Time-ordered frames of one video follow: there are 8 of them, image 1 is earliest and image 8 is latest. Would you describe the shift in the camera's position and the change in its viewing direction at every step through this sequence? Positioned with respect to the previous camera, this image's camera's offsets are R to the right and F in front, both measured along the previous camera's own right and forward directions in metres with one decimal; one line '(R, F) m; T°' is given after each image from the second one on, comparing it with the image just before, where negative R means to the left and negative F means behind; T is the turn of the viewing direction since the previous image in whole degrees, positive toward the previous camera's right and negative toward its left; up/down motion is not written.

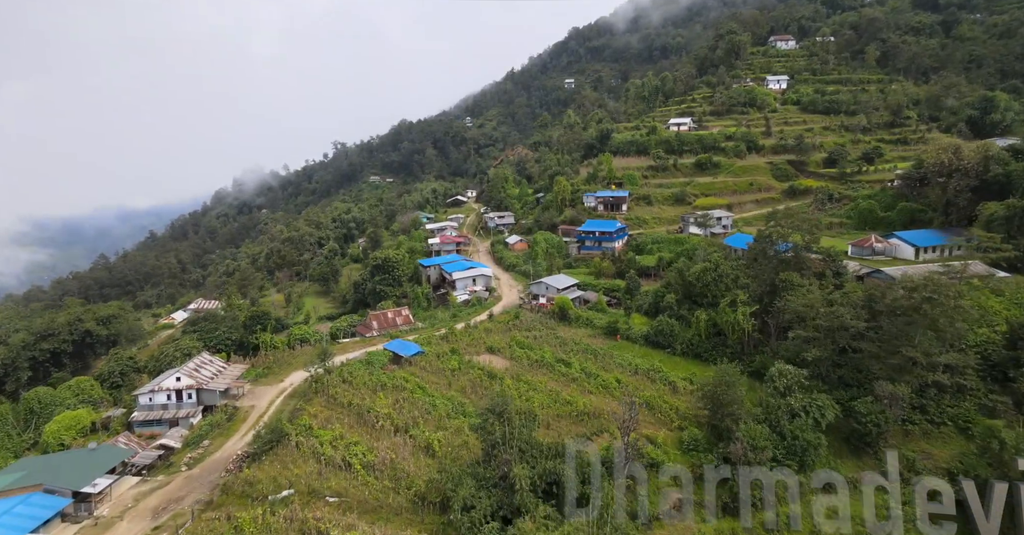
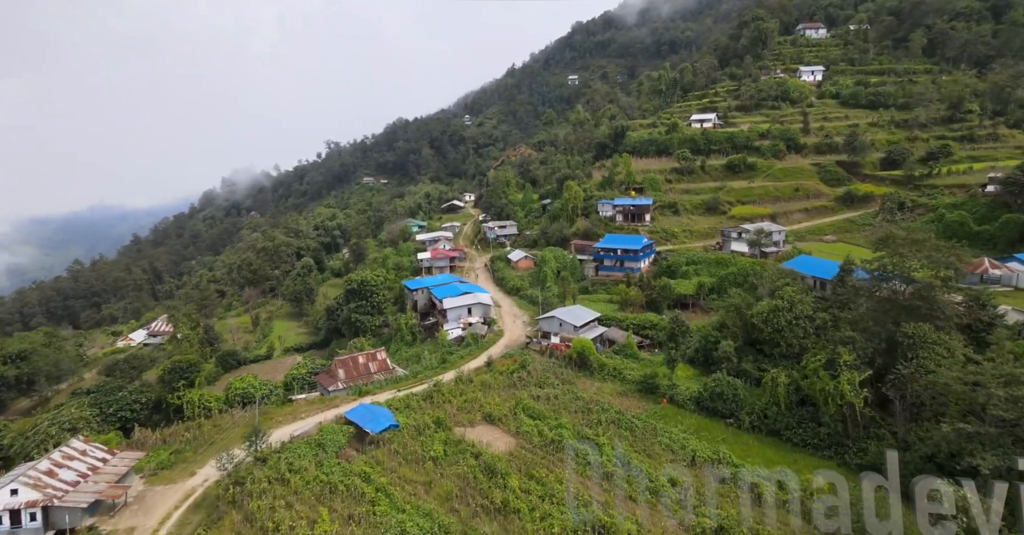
(-0.2, +6.7) m; 0°
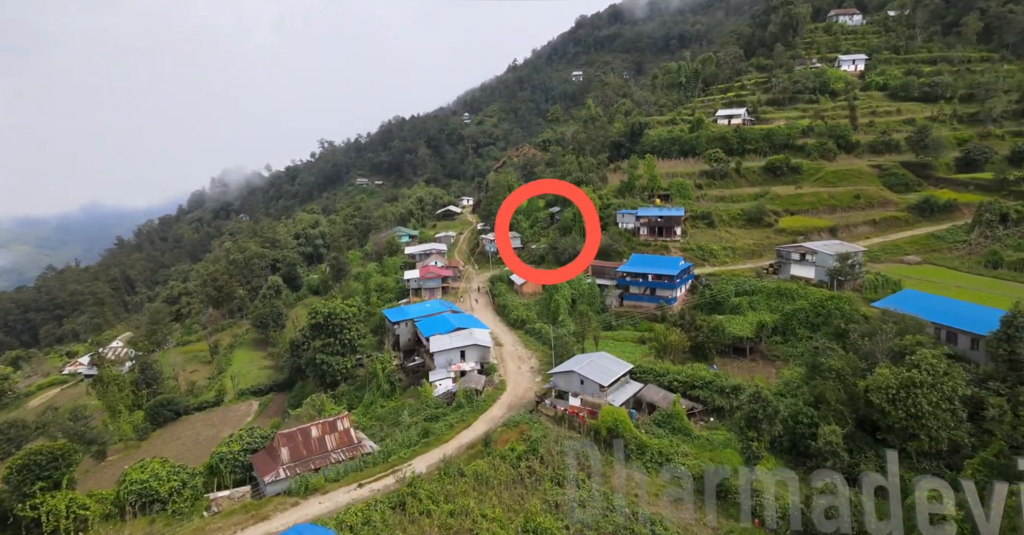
(-0.1, +6.3) m; 0°
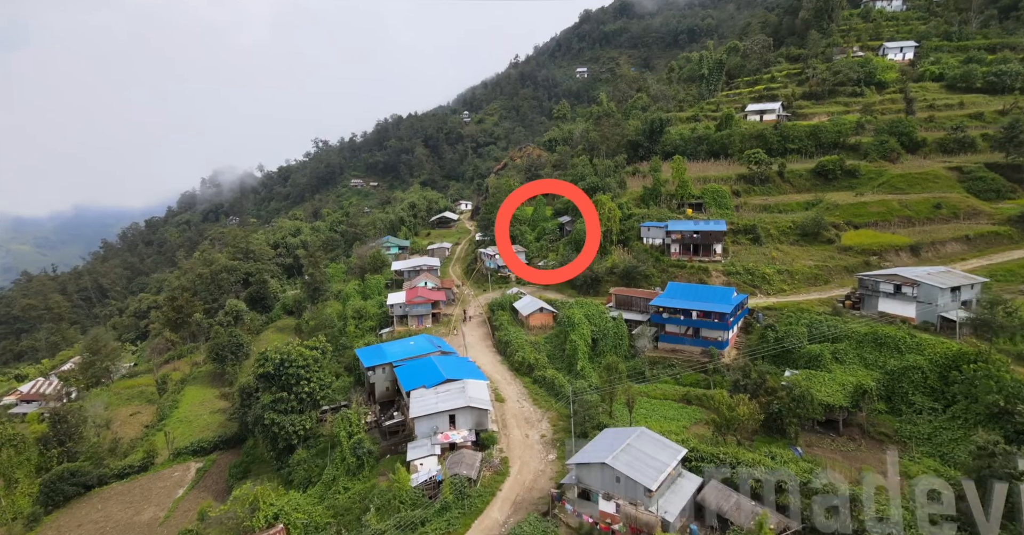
(-0.1, +5.7) m; 0°
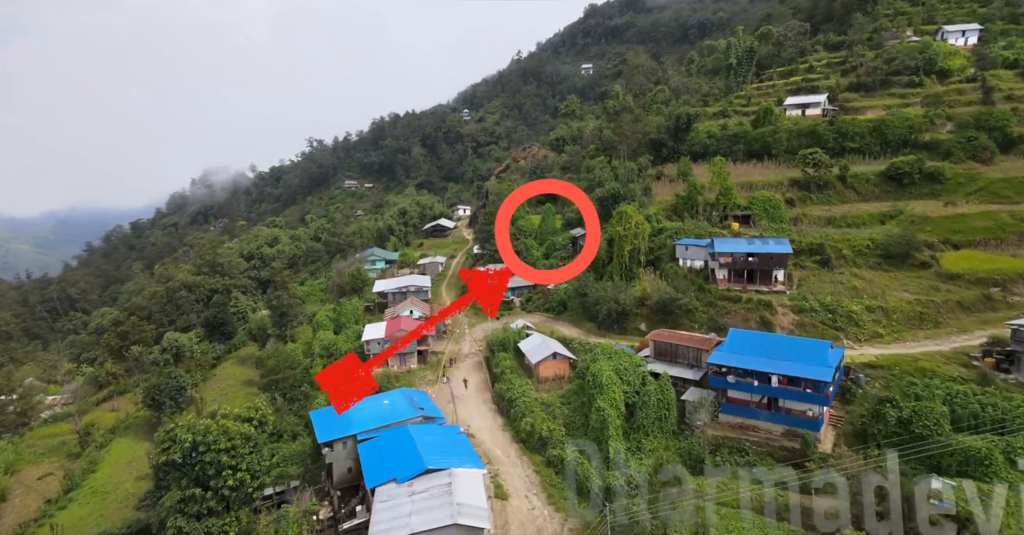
(-0.1, +5.7) m; 0°
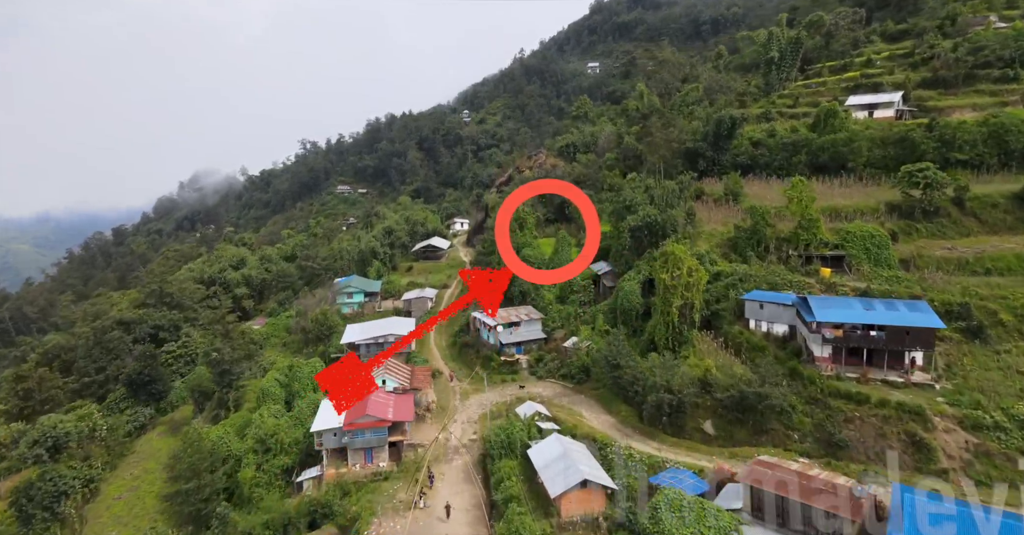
(-0.1, +6.7) m; 0°
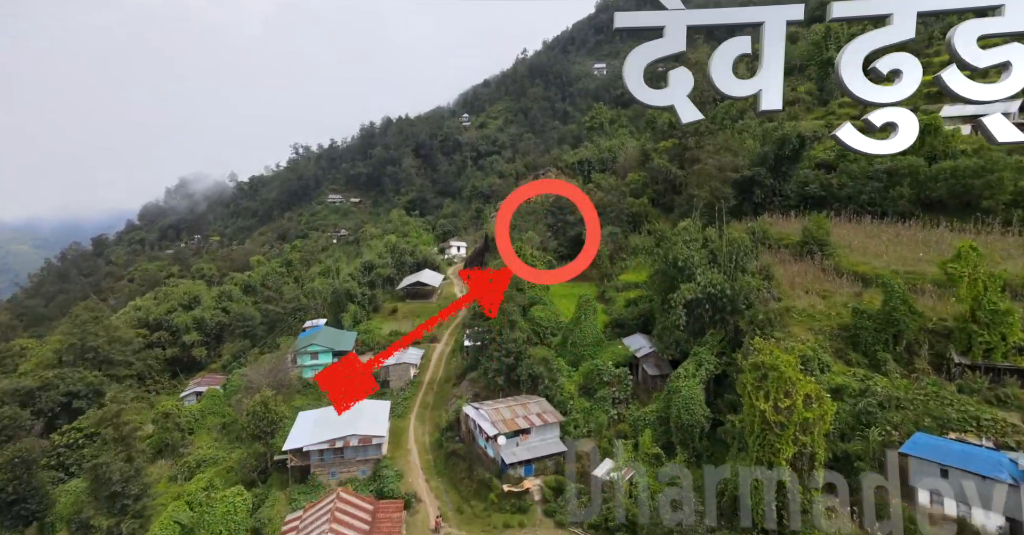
(-0.2, +6.8) m; 0°
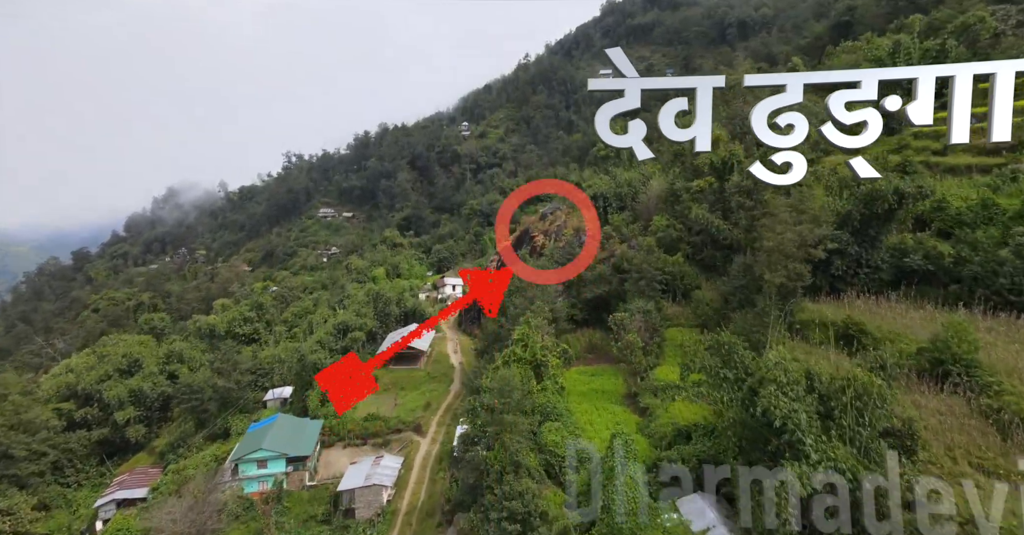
(-0.1, +5.9) m; 0°
